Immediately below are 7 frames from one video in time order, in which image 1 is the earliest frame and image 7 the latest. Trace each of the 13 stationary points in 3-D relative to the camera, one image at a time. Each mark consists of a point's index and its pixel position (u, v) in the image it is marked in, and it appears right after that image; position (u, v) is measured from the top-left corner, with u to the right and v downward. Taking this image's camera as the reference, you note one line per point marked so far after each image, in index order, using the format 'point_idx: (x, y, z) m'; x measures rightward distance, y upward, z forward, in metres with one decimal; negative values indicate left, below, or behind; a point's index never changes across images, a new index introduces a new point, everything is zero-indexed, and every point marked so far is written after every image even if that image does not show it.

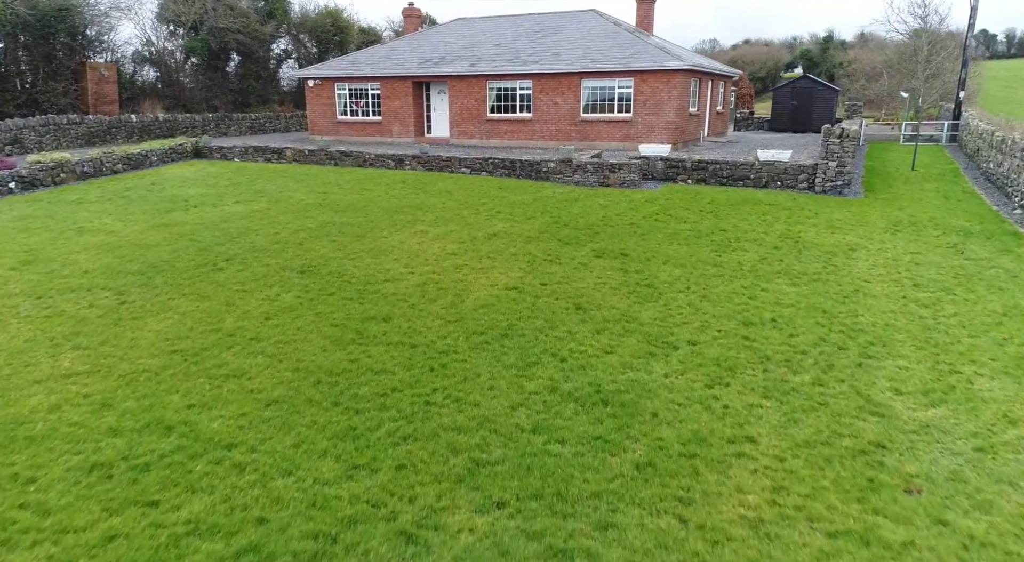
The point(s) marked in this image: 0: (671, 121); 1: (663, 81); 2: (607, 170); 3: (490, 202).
0: (+5.0, +5.0, +20.2) m
1: (+4.7, +6.1, +20.0) m
2: (+2.2, +2.5, +14.9) m
3: (-0.4, +1.4, +12.1) m
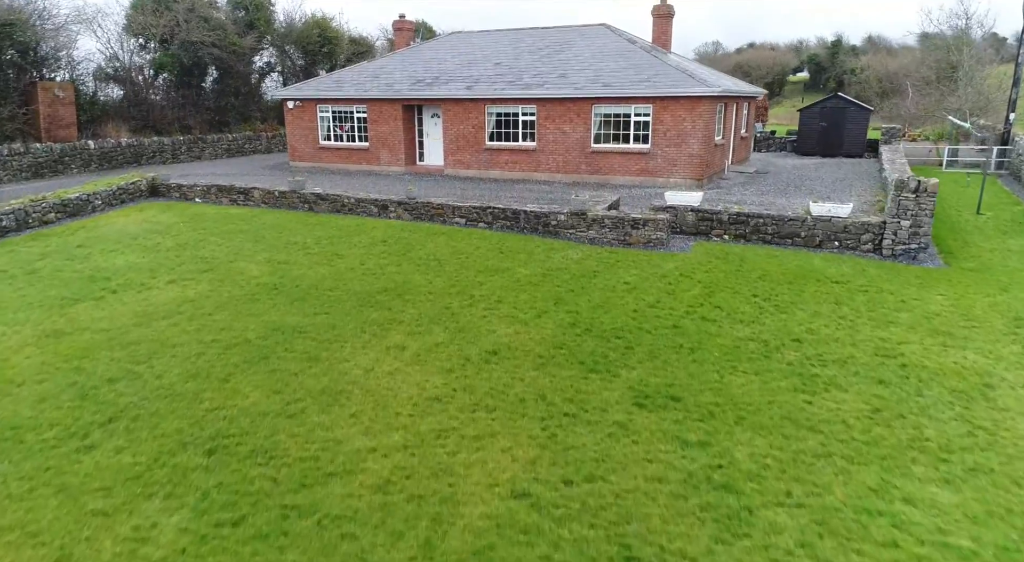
0: (+5.0, +3.5, +17.7) m
1: (+4.8, +4.7, +17.6) m
2: (+2.2, +1.1, +12.5) m
3: (-0.4, 0.0, +9.6) m
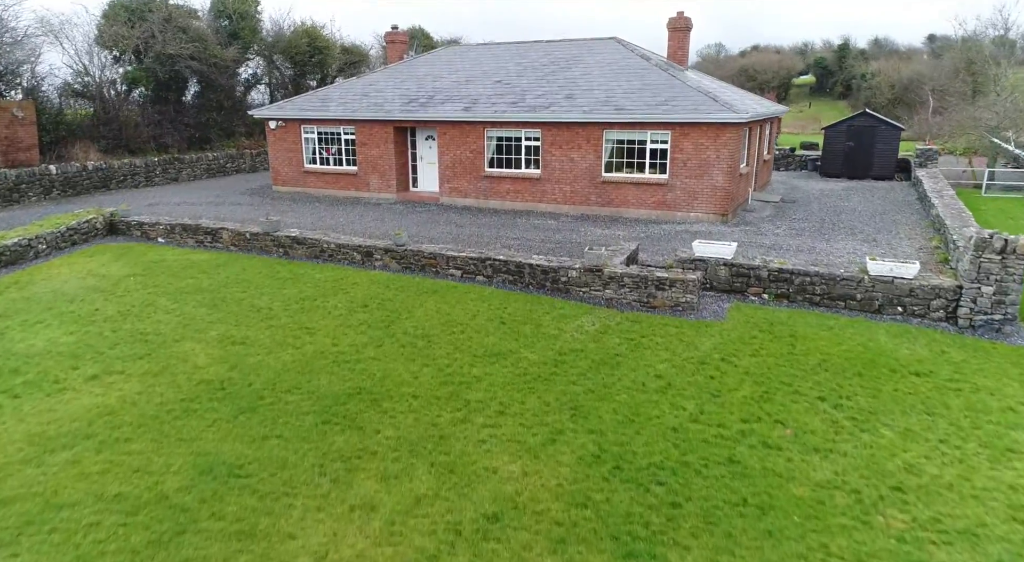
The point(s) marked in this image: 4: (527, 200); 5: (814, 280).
0: (+5.1, +2.3, +15.9) m
1: (+4.8, +3.5, +15.7) m
2: (+2.3, -0.1, +10.6) m
3: (-0.3, -1.2, +7.7) m
4: (+0.4, +2.3, +18.3) m
5: (+5.0, 0.0, +10.7) m
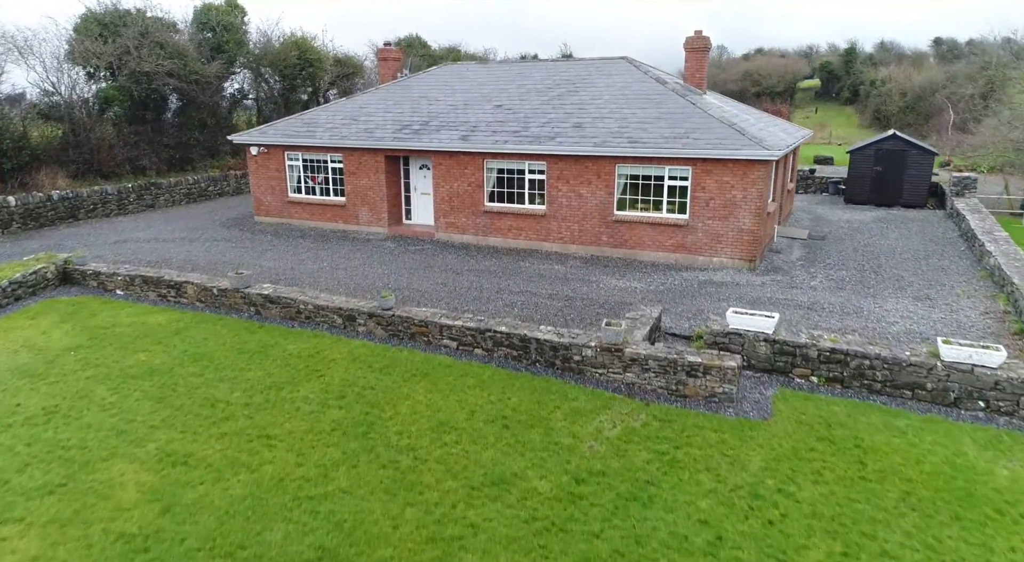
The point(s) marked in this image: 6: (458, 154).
0: (+5.2, +1.2, +14.2) m
1: (+4.9, +2.3, +14.0) m
2: (+2.4, -1.3, +8.9) m
3: (-0.3, -2.4, +6.1) m
4: (+0.5, +1.1, +16.6) m
5: (+5.1, -1.2, +9.0) m
6: (-1.4, +3.3, +16.8) m
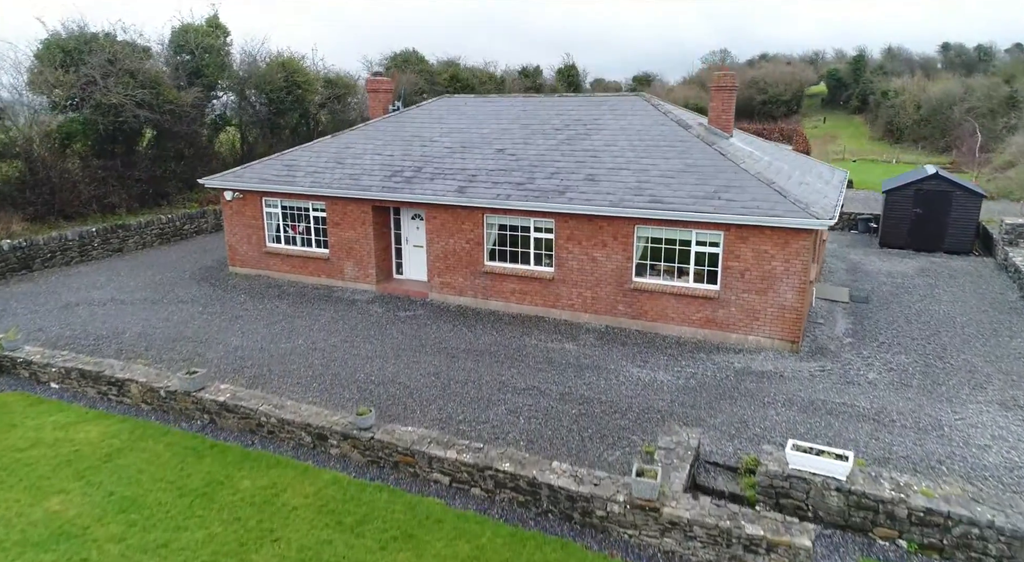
0: (+5.2, -0.5, +12.2) m
1: (+4.9, +0.7, +12.0) m
2: (+2.4, -2.9, +6.9) m
3: (-0.2, -4.0, +4.1) m
4: (+0.6, -0.5, +14.6) m
5: (+5.1, -2.8, +7.0) m
6: (-1.3, +1.7, +14.8) m
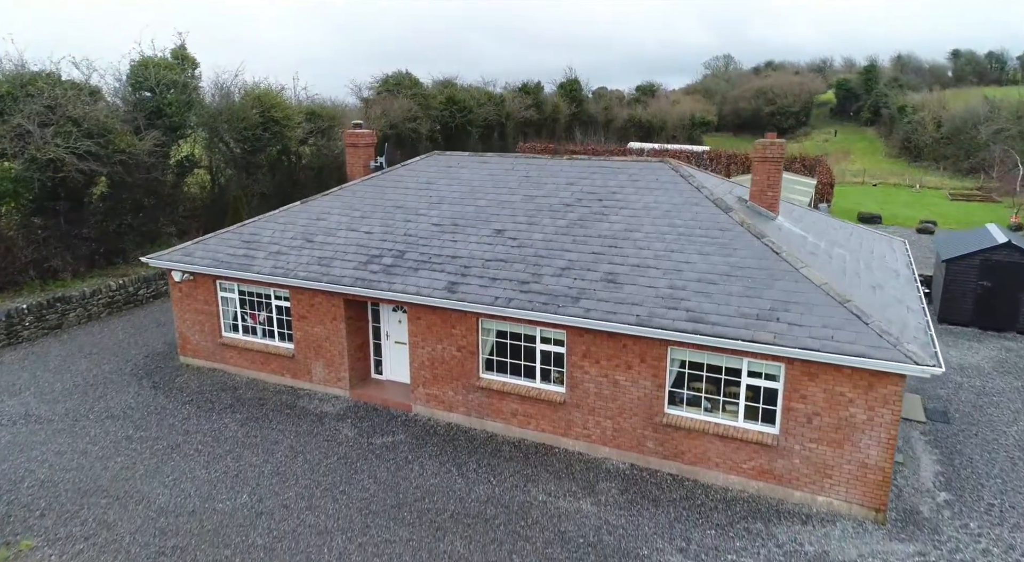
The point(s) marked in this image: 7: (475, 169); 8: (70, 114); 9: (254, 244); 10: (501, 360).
0: (+5.2, -2.7, +9.4) m
1: (+5.0, -1.5, +9.2) m
2: (+2.5, -5.1, +4.1) m
3: (-0.2, -6.2, +1.2) m
4: (+0.6, -2.7, +11.8) m
5: (+5.2, -5.0, +4.2) m
6: (-1.3, -0.5, +12.0) m
7: (-0.9, +2.7, +15.3) m
8: (-12.8, +4.8, +18.5) m
9: (-5.9, +0.8, +14.5) m
10: (-0.2, -1.5, +12.0) m
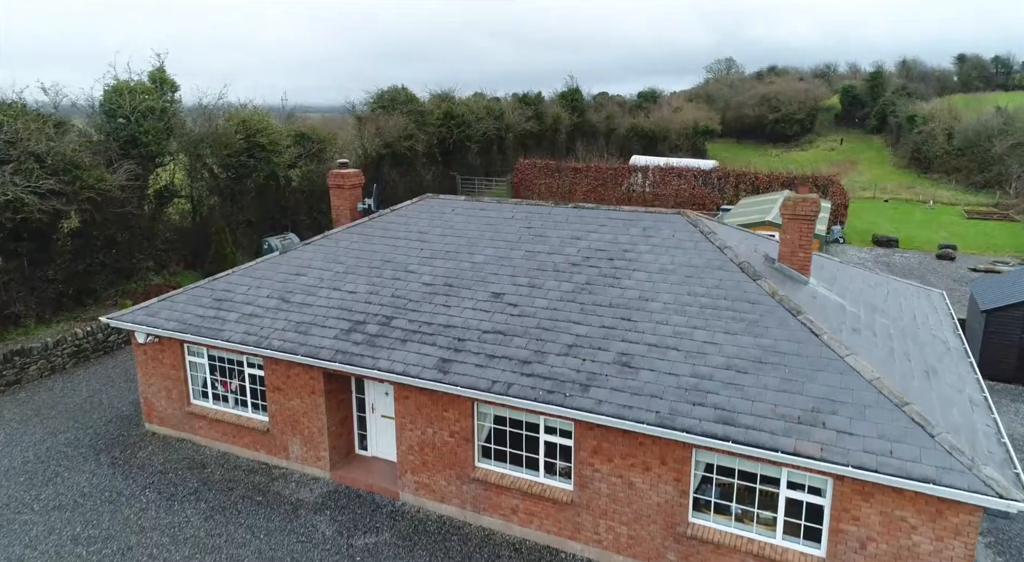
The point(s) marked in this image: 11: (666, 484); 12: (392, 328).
0: (+5.2, -4.0, +7.9) m
1: (+5.0, -2.8, +7.8) m
2: (+2.4, -6.4, +2.6) m
3: (-0.2, -7.4, -0.2) m
4: (+0.6, -4.0, +10.3) m
5: (+5.2, -6.2, +2.7) m
6: (-1.3, -1.8, +10.5) m
7: (-0.9, +1.4, +13.9) m
8: (-12.8, +3.5, +17.0) m
9: (-5.9, -0.5, +13.1) m
10: (-0.2, -2.8, +10.5) m
11: (+2.2, -3.0, +9.2) m
12: (-2.2, -0.9, +11.4) m
